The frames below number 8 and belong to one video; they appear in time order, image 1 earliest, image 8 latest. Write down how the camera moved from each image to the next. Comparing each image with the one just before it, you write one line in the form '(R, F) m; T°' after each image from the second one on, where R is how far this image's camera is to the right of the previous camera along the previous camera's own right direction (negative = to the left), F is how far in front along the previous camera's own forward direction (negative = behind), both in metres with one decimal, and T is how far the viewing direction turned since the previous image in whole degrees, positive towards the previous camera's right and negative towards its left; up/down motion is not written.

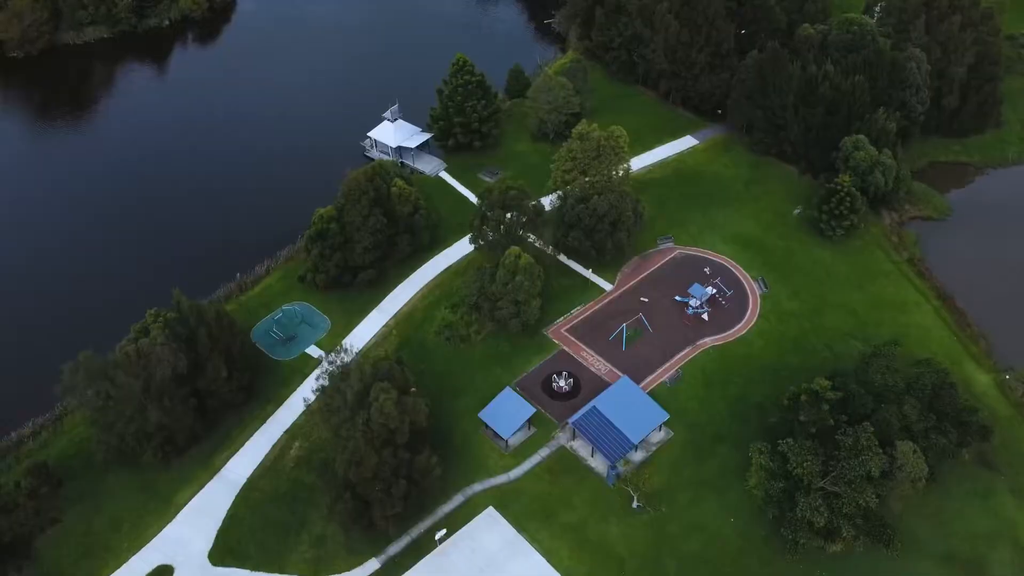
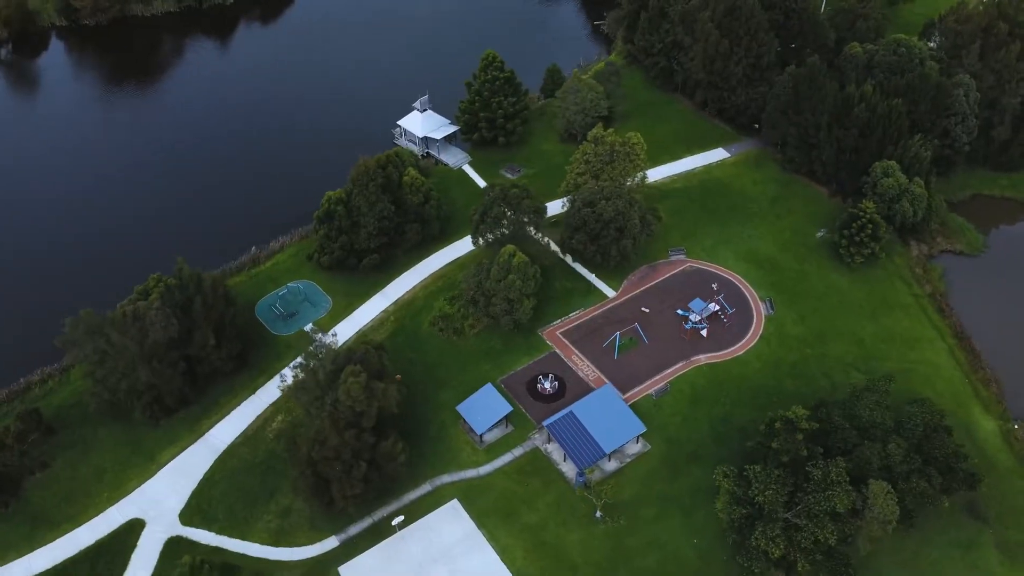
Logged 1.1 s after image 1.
(+5.2, 0.0) m; -5°
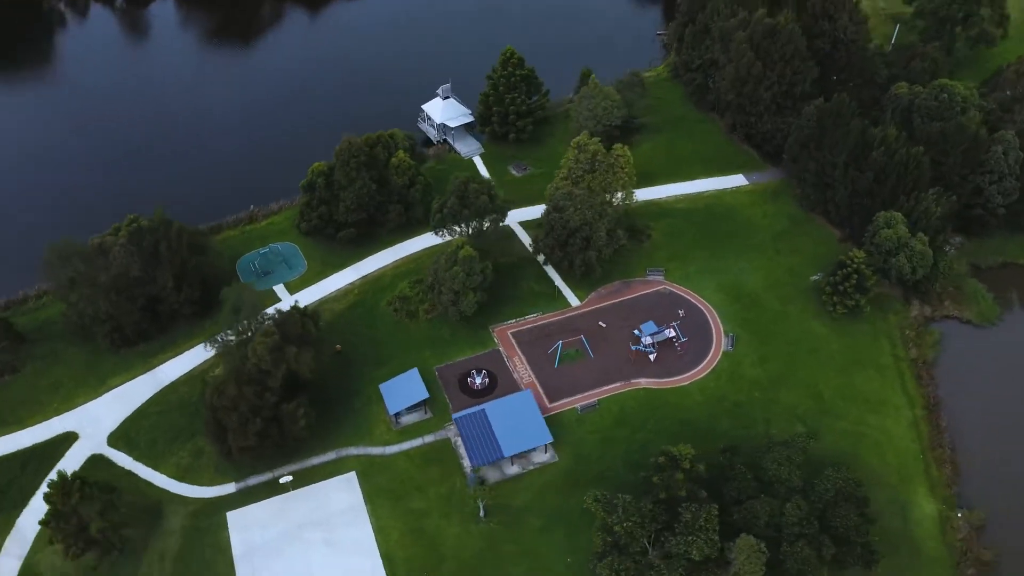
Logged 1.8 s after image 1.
(+12.4, +0.5) m; -9°
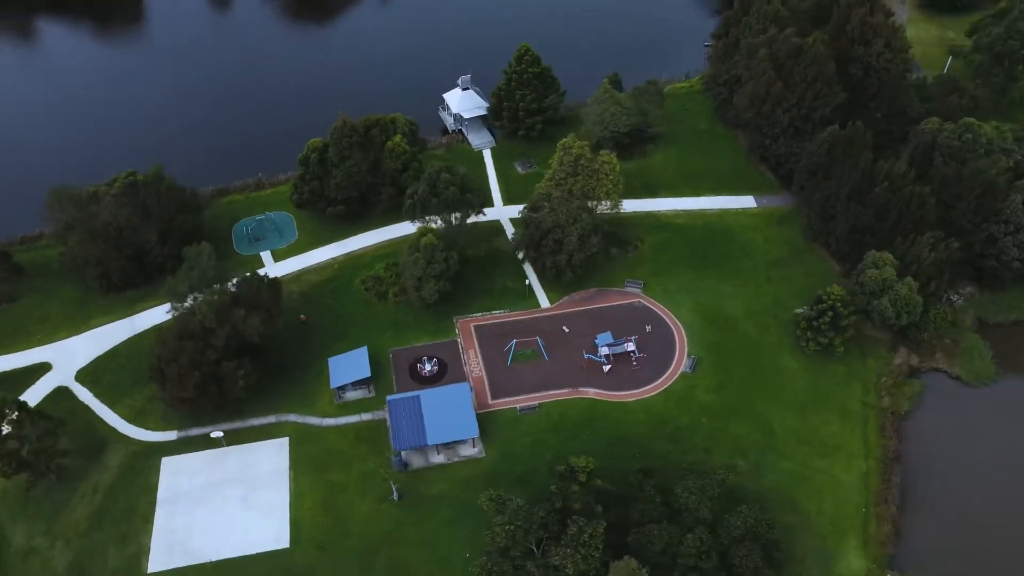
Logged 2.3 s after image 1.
(+9.7, +0.4) m; -7°
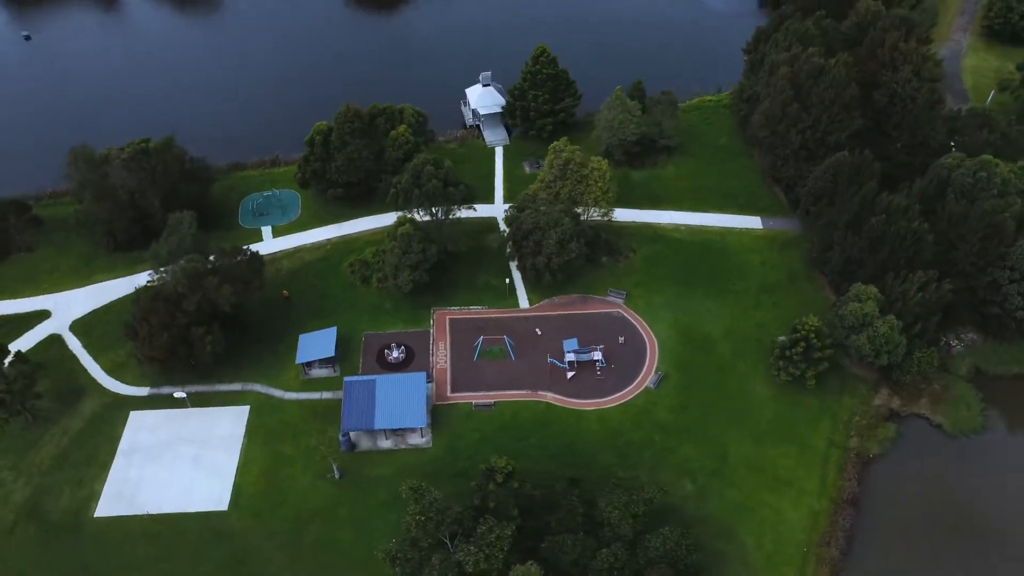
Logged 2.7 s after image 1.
(+7.8, +0.1) m; -6°
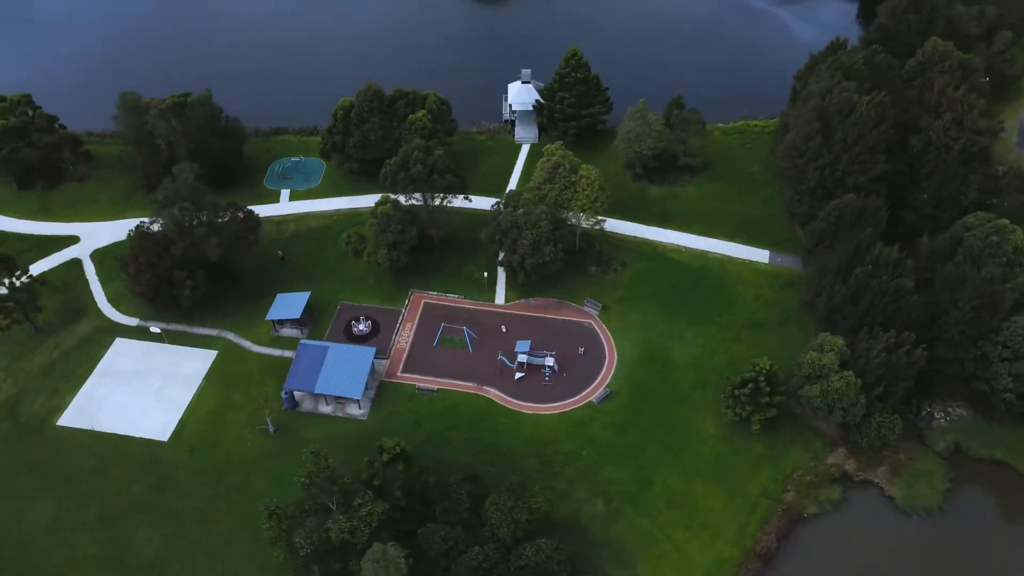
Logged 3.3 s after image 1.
(+11.7, +0.4) m; -9°
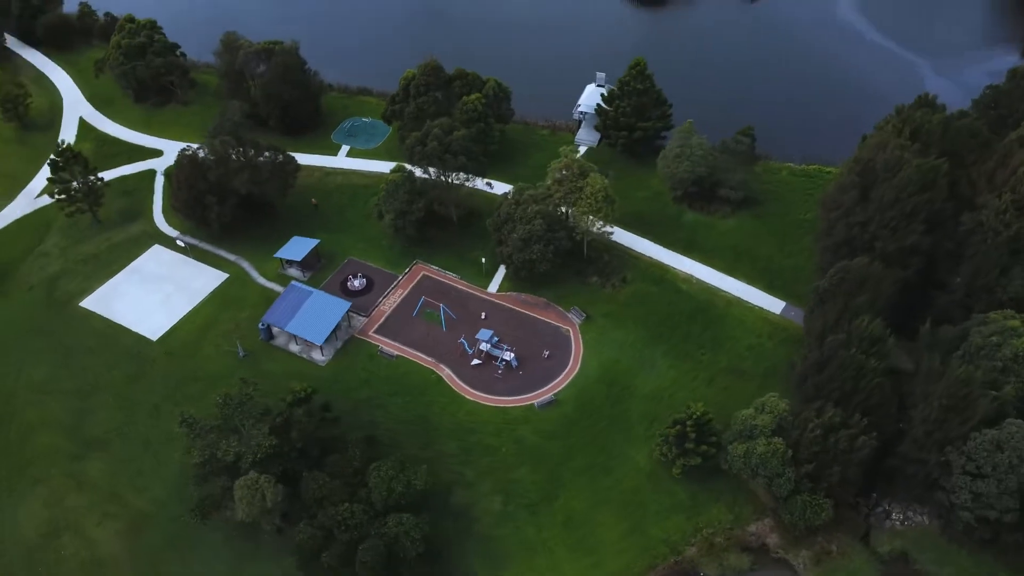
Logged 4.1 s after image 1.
(+14.3, +1.0) m; -13°
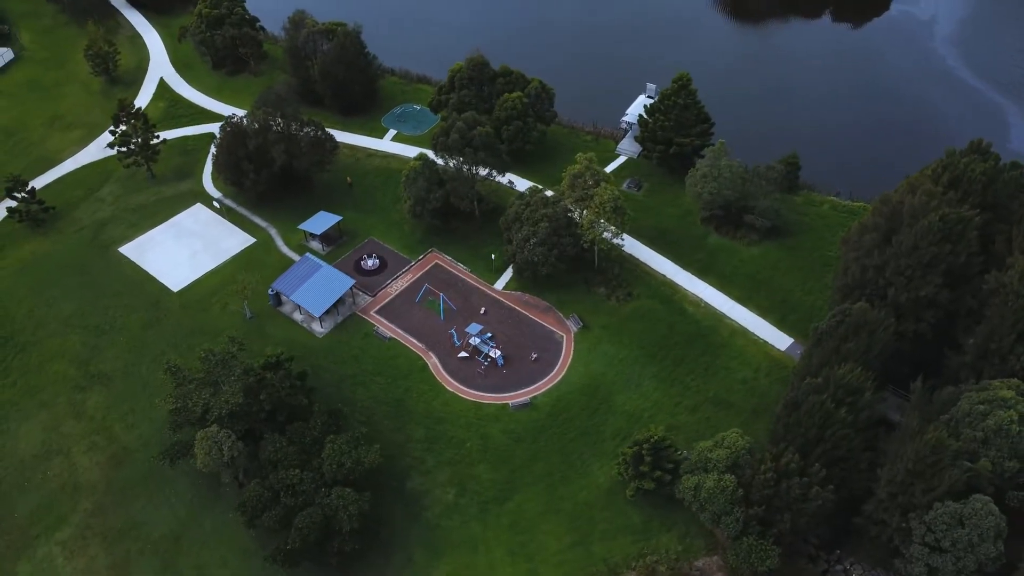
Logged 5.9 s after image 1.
(+7.9, +0.3) m; -8°
